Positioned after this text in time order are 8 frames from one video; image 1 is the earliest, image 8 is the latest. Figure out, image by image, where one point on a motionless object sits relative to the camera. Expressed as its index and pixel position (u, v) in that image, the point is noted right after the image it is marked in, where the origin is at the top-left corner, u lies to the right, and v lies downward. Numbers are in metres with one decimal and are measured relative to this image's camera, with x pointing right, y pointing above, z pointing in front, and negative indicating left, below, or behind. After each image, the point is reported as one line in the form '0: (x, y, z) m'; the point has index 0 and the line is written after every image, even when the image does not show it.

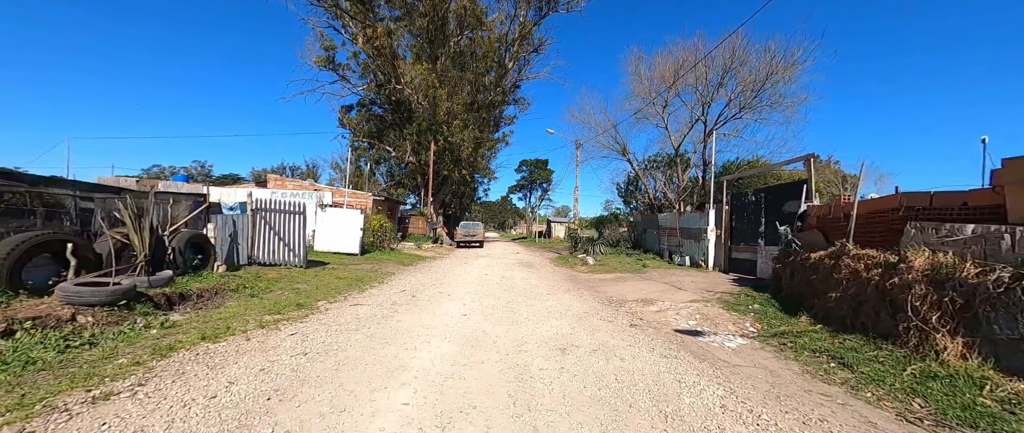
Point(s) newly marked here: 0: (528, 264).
0: (+0.8, -2.3, +15.7) m
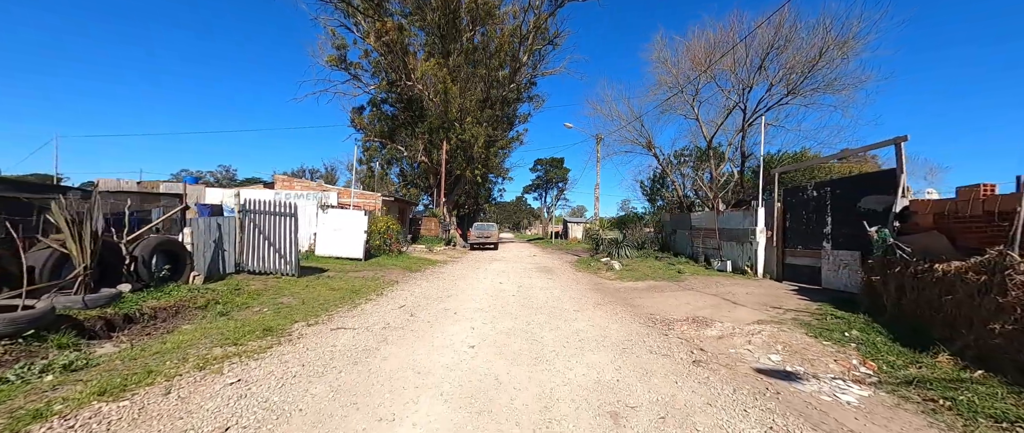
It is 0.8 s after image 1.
0: (+1.6, -2.3, +14.3) m
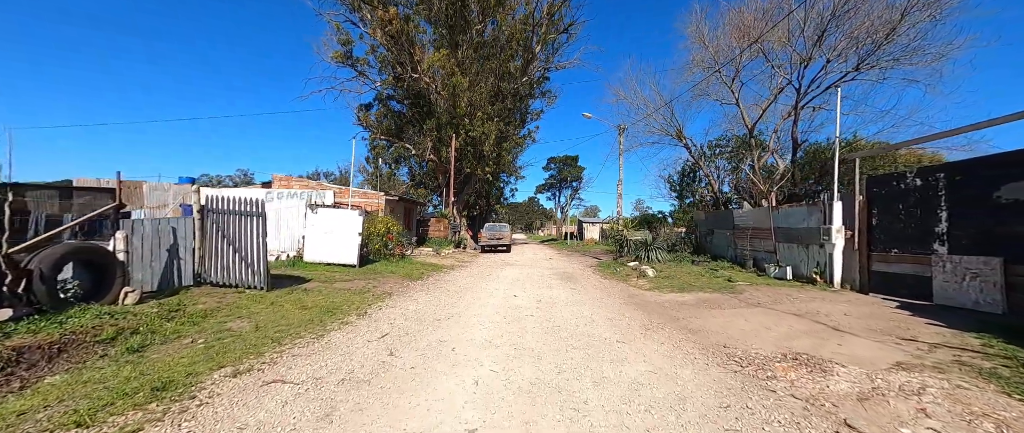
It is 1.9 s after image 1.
0: (+2.1, -2.3, +12.4) m
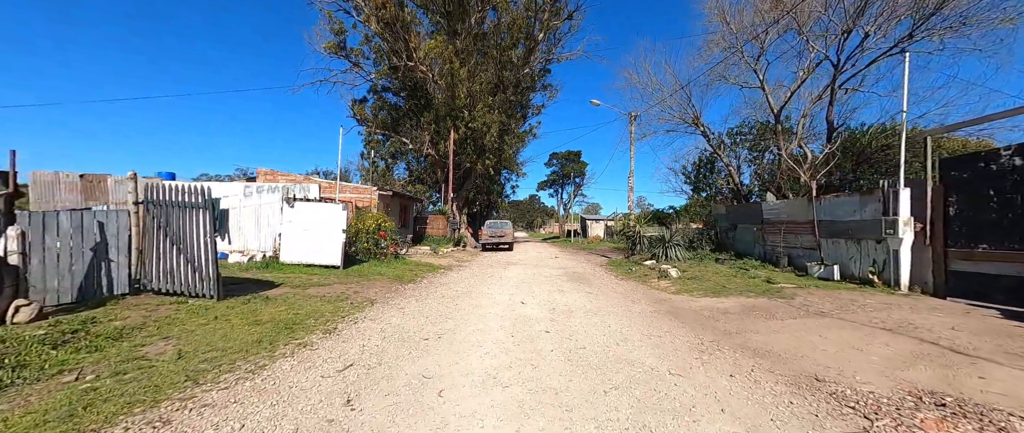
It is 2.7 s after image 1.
0: (+2.3, -2.0, +11.0) m
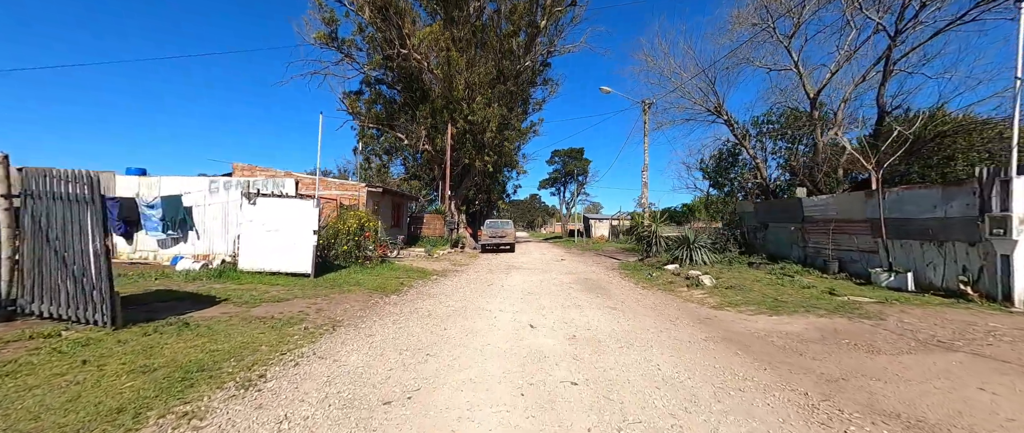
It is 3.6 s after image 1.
0: (+2.4, -2.0, +9.4) m
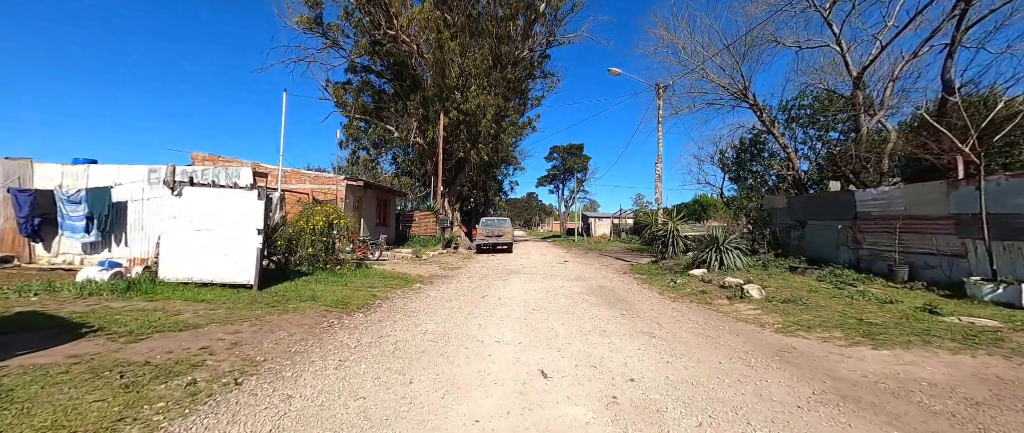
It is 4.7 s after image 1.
0: (+2.4, -1.9, +7.6) m
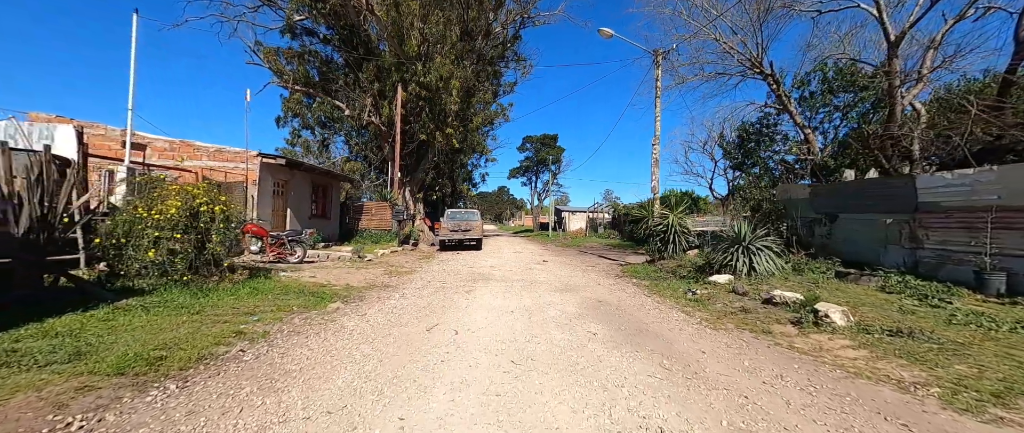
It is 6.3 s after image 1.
0: (+1.8, -1.7, +5.0) m
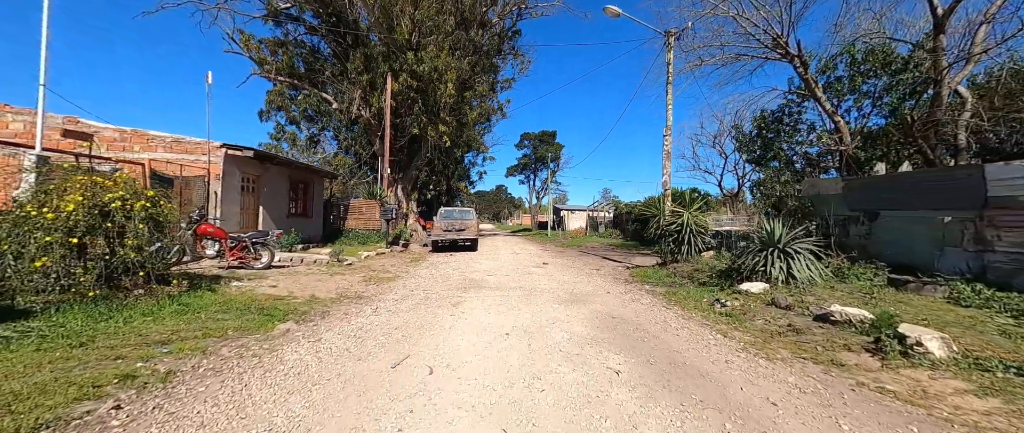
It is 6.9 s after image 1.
0: (+1.8, -1.6, +3.9) m
